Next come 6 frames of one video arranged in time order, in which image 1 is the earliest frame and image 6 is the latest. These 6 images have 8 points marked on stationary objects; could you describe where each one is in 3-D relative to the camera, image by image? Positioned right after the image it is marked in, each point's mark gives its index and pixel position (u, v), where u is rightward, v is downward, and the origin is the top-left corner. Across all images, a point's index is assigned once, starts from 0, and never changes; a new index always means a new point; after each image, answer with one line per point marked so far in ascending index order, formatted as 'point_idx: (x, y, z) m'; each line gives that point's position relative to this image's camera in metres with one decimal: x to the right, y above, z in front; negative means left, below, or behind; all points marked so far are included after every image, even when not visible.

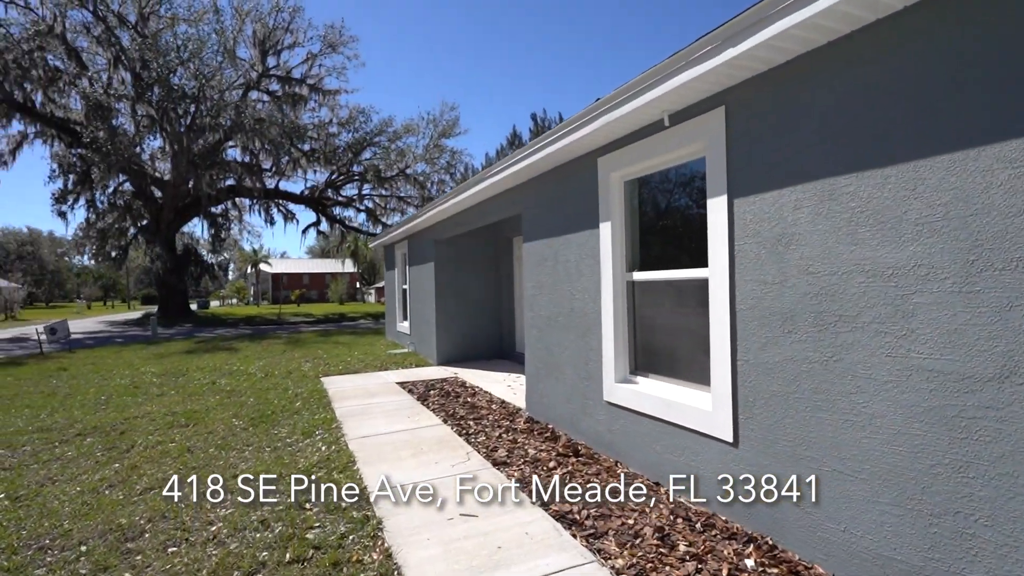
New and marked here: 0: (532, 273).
0: (+0.2, +0.2, +5.6) m
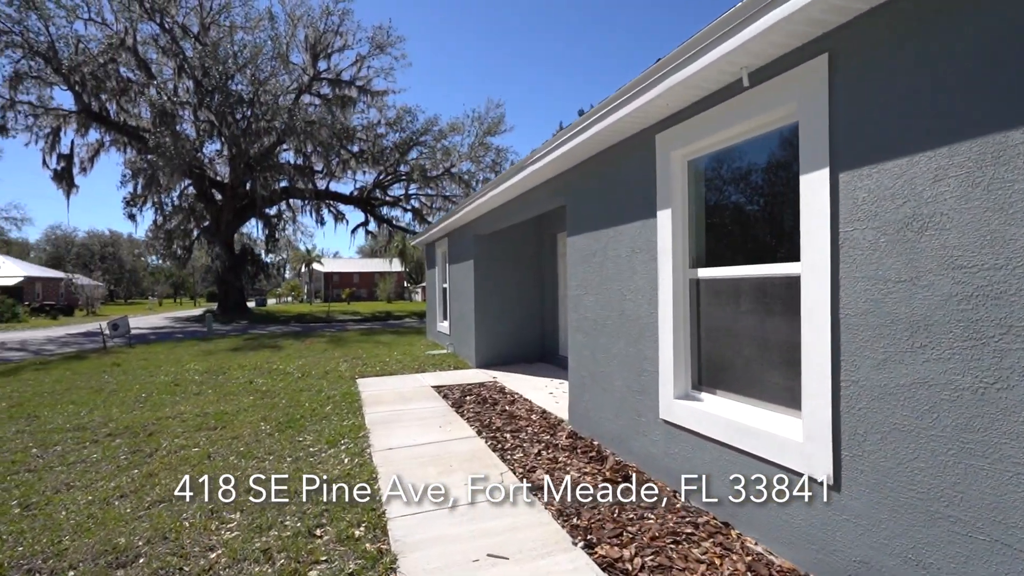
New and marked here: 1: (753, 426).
0: (+0.7, +0.2, +5.1) m
1: (+1.5, -0.8, +3.0) m
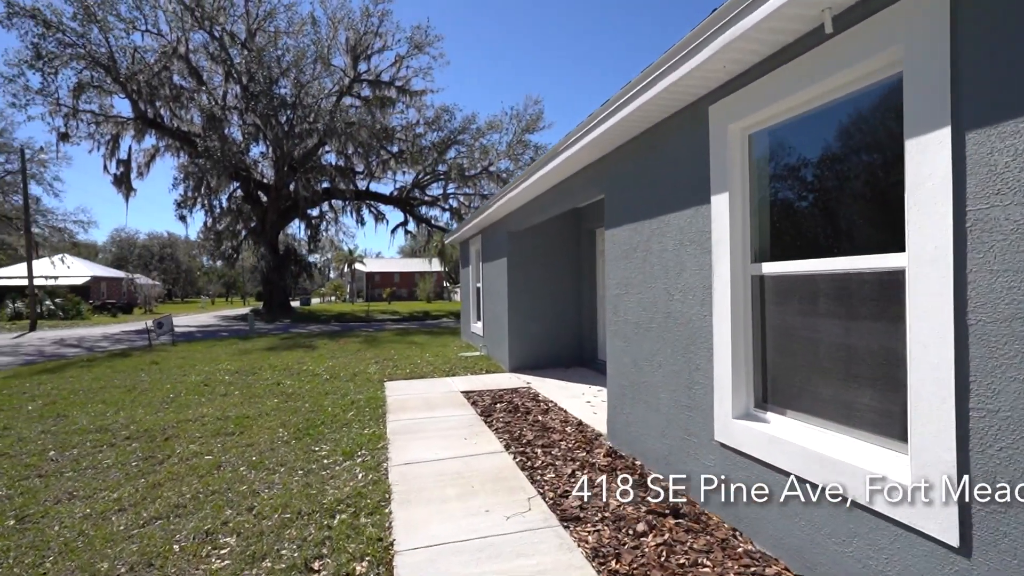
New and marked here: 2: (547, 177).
0: (+1.0, +0.2, +4.5) m
1: (+1.6, -0.8, +2.4) m
2: (+0.5, +1.5, +6.4) m
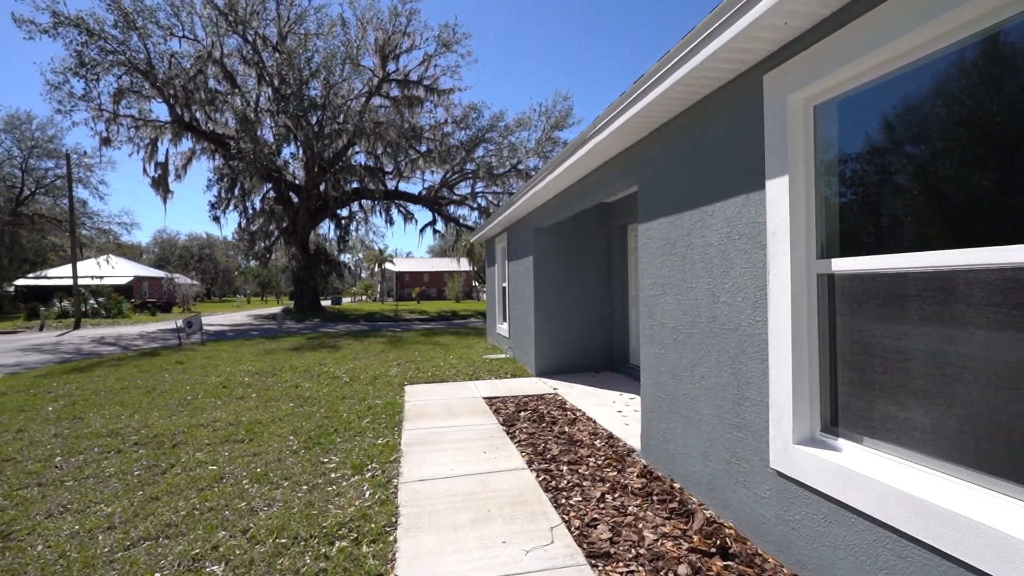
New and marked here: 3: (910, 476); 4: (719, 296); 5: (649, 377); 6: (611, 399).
0: (+1.2, +0.2, +4.1) m
1: (+1.7, -0.8, +1.9) m
2: (+0.8, +1.5, +6.0) m
3: (+1.7, -0.8, +2.1) m
4: (+1.4, -0.1, +3.2) m
5: (+1.2, -0.8, +4.1) m
6: (+1.2, -1.4, +6.2) m
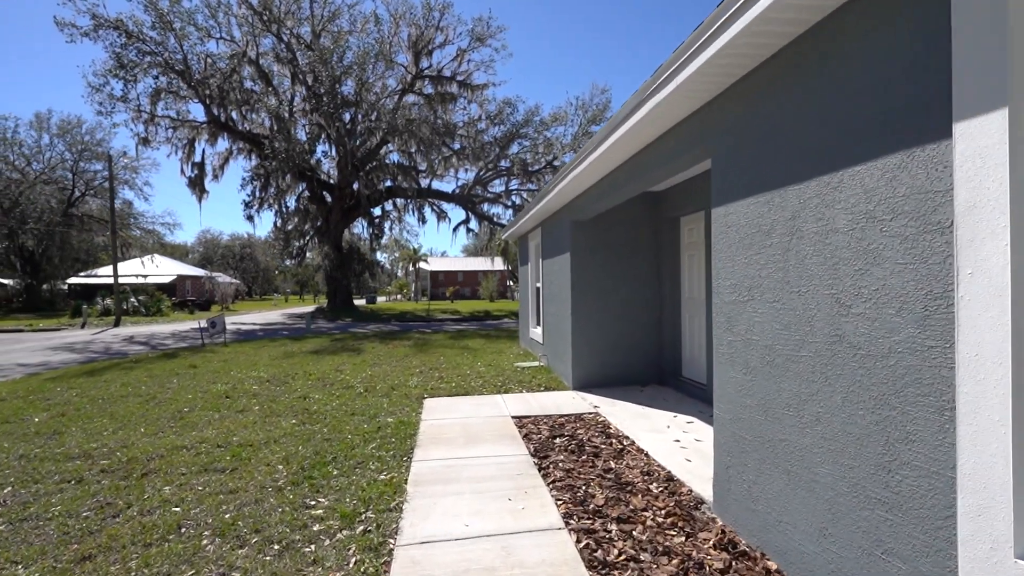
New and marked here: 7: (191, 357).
0: (+1.4, +0.2, +3.0) m
1: (+1.7, -0.9, +0.8) m
2: (+1.1, +1.4, +4.9) m
3: (+1.8, -0.8, +1.1) m
4: (+1.5, -0.1, +2.1) m
5: (+1.4, -0.8, +3.1) m
6: (+1.6, -1.4, +5.1) m
7: (-6.8, -1.4, +10.4) m
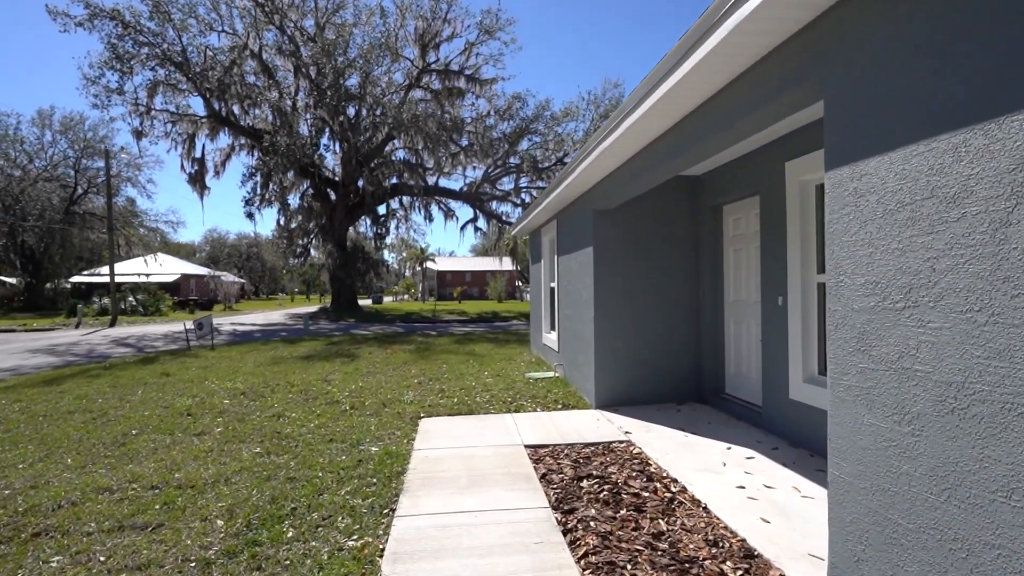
0: (+1.4, +0.2, +2.0) m
1: (+1.7, -0.9, -0.2) m
2: (+1.2, +1.4, +3.9) m
3: (+1.8, -0.8, 0.0) m
4: (+1.6, -0.1, +1.1) m
5: (+1.4, -0.8, +2.0) m
6: (+1.7, -1.4, +4.1) m
7: (-6.6, -1.4, +9.5) m
